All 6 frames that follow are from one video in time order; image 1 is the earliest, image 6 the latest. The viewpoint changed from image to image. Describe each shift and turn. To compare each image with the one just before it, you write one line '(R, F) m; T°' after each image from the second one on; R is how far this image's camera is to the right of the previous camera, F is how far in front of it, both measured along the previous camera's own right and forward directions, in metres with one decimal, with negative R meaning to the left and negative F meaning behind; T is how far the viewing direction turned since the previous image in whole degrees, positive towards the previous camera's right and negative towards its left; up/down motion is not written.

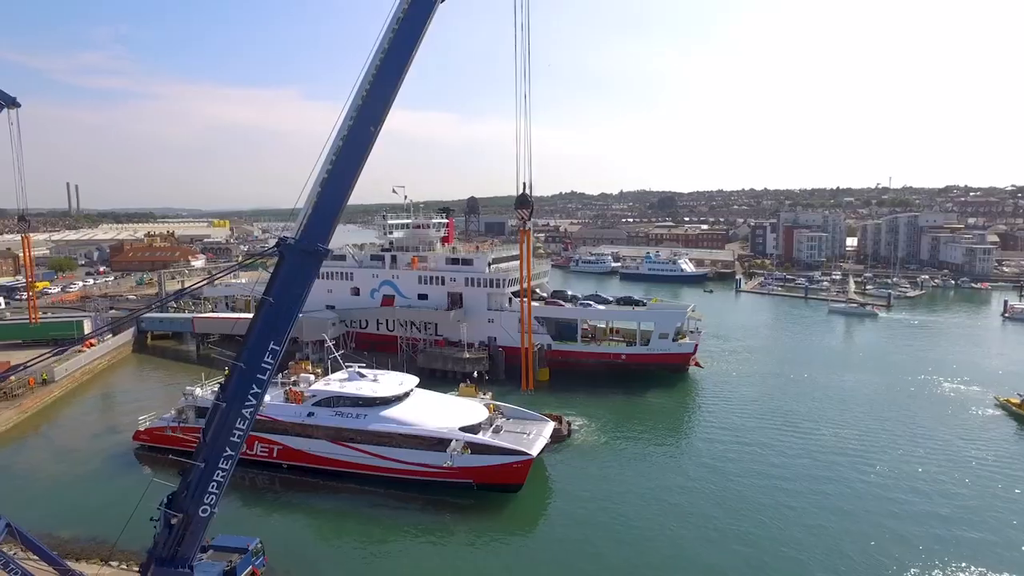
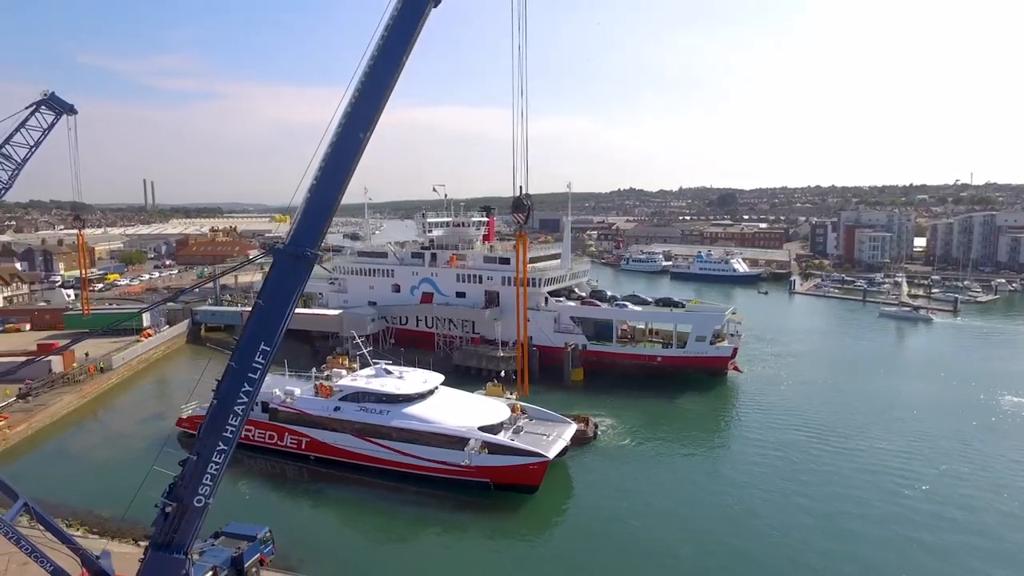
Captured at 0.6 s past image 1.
(+0.6, 0.0) m; -5°
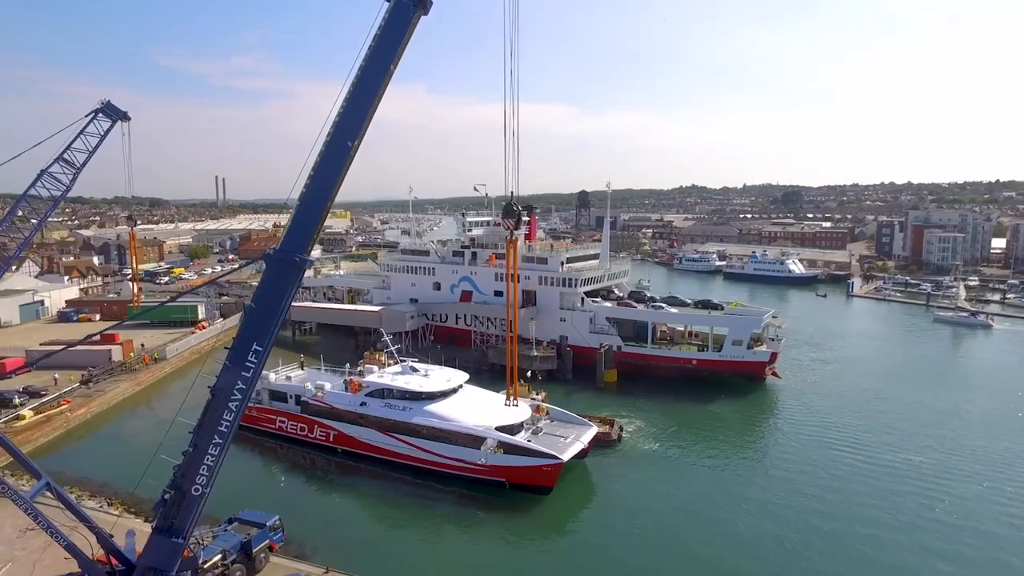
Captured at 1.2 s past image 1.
(+0.7, -0.1) m; -5°
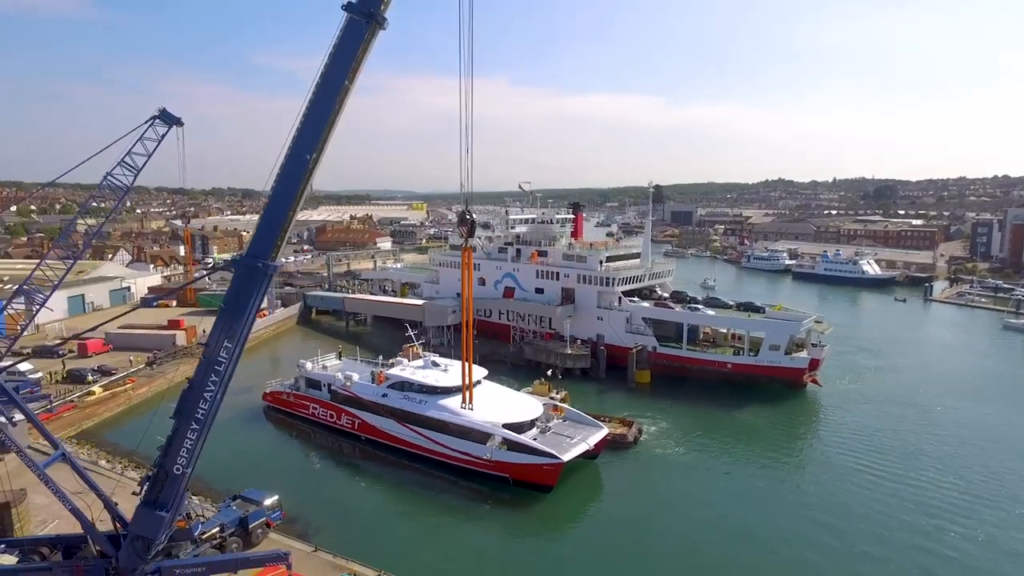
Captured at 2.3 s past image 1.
(+1.2, -0.2) m; -7°
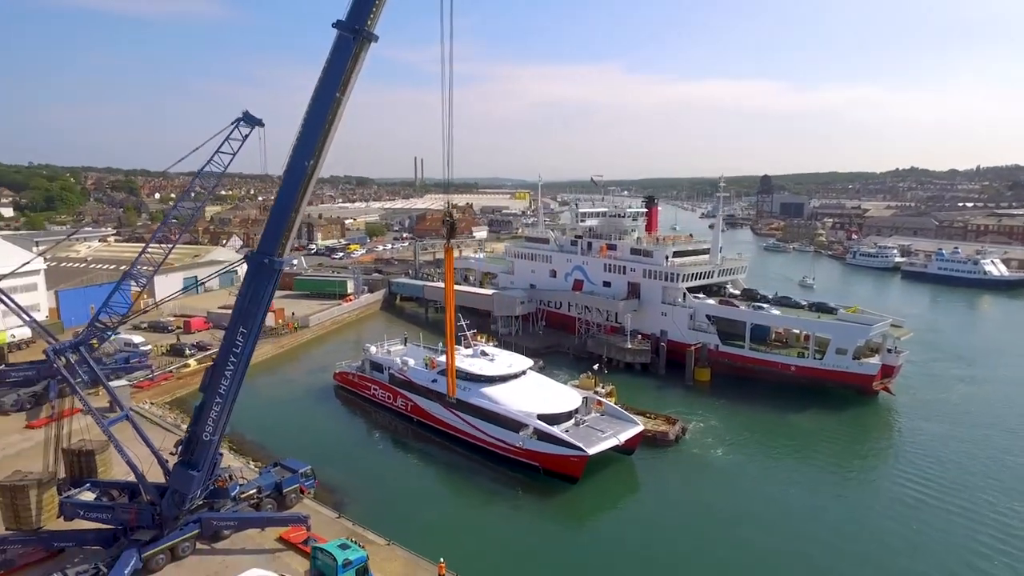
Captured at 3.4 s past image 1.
(+1.3, -0.3) m; -9°
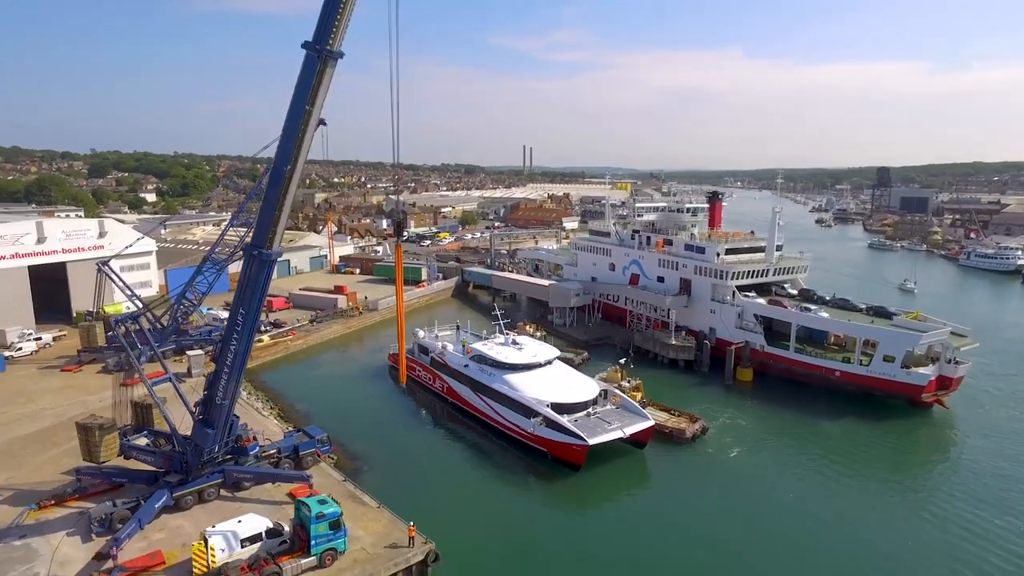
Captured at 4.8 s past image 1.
(+1.8, -0.5) m; -10°
